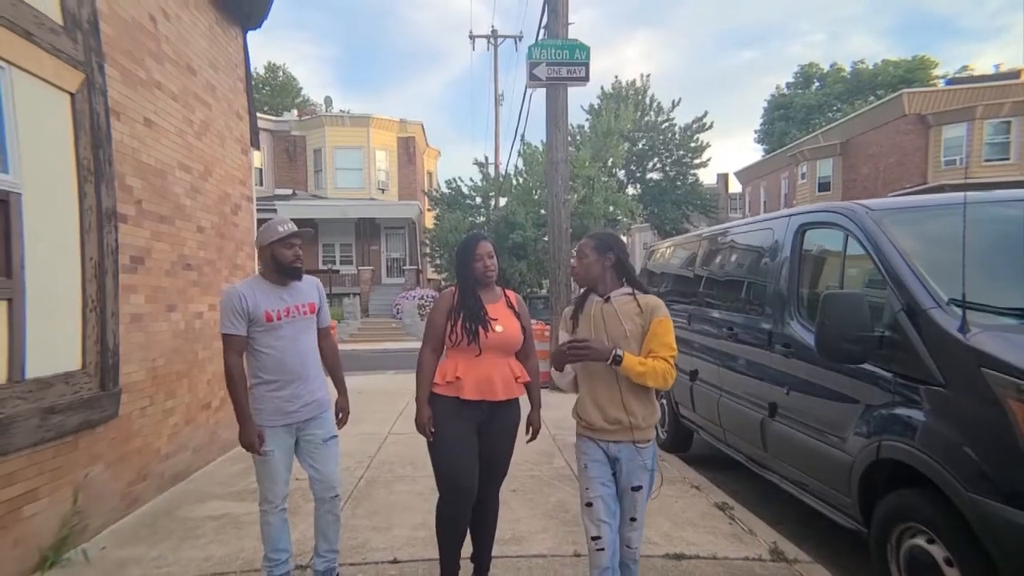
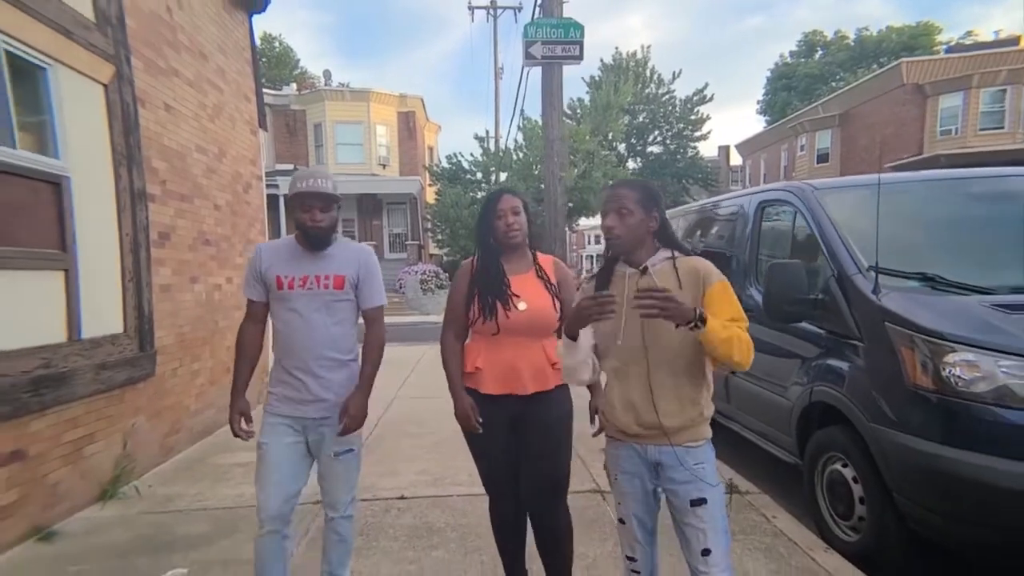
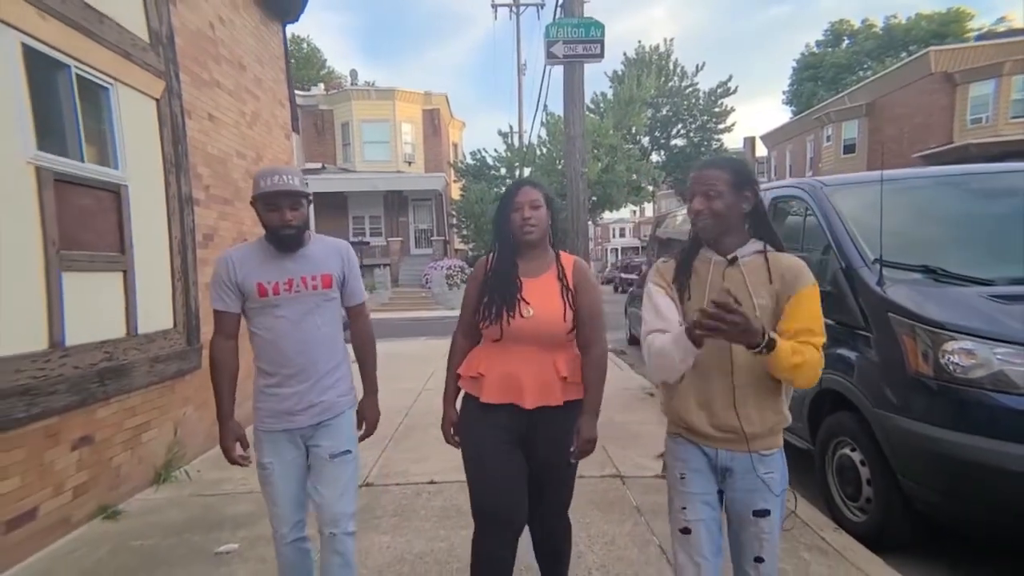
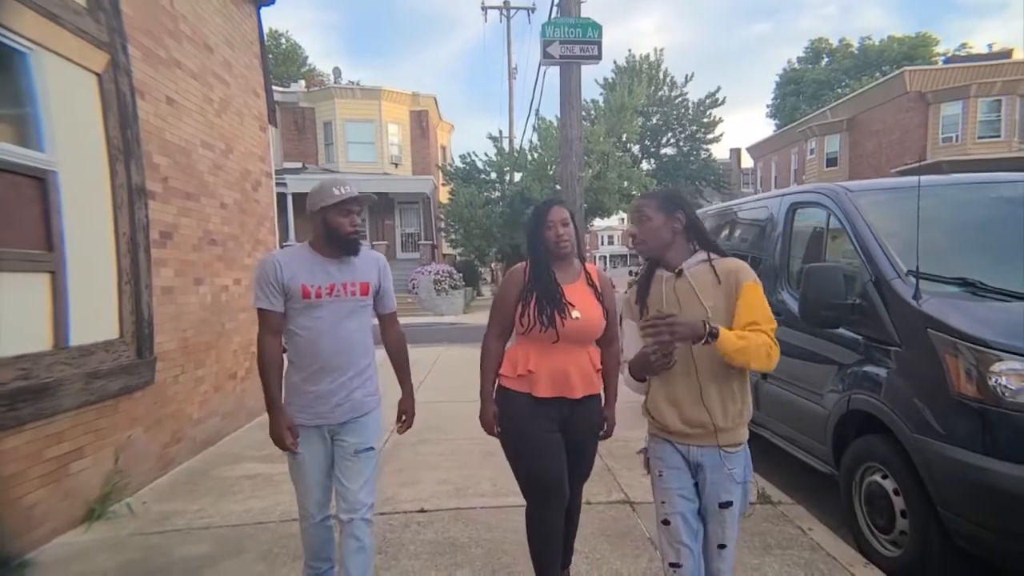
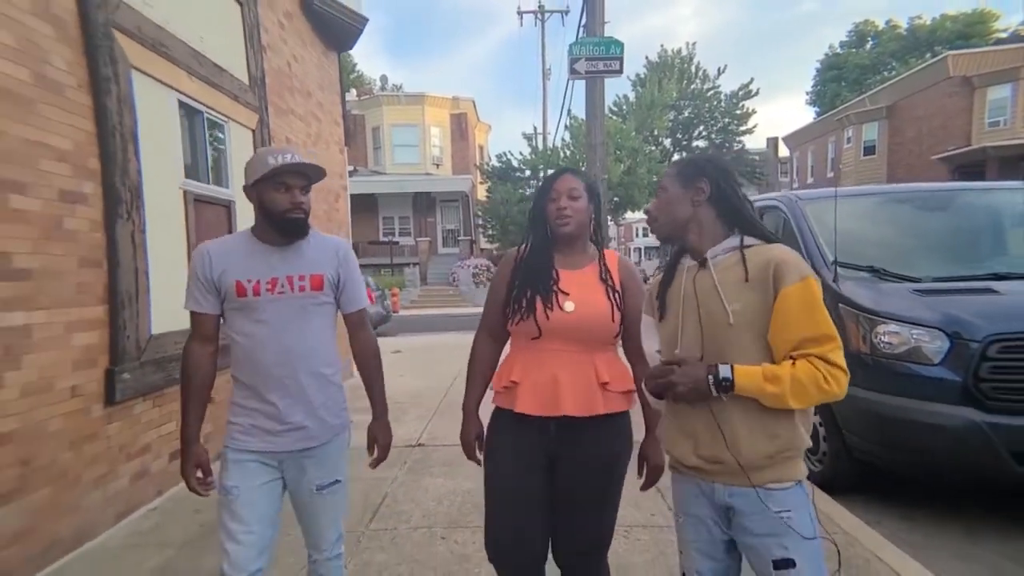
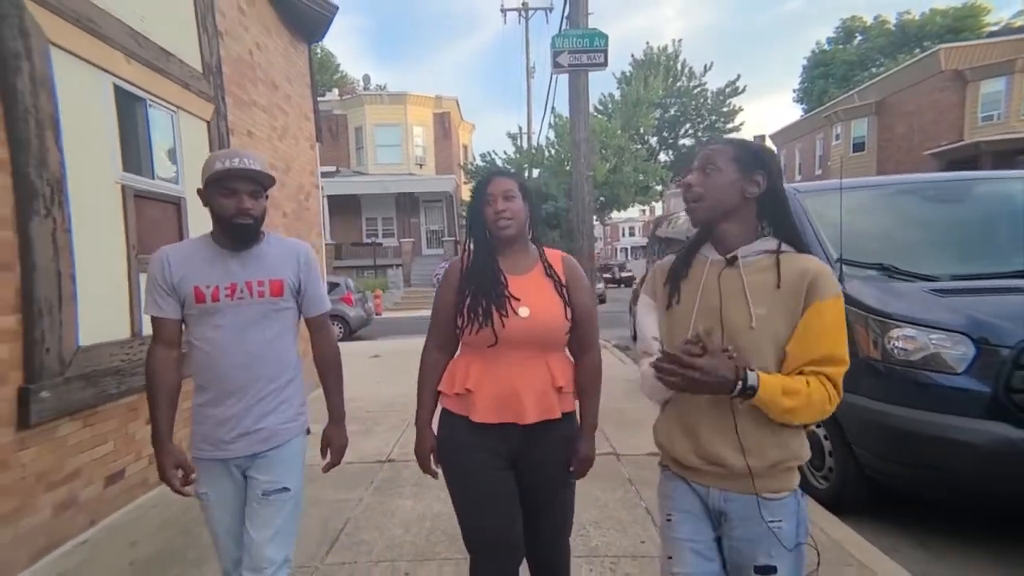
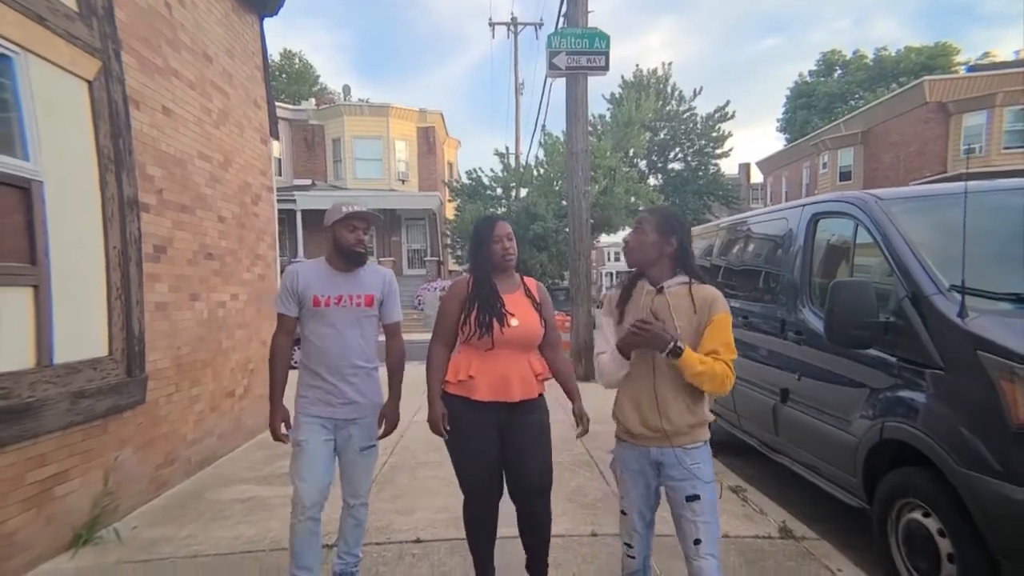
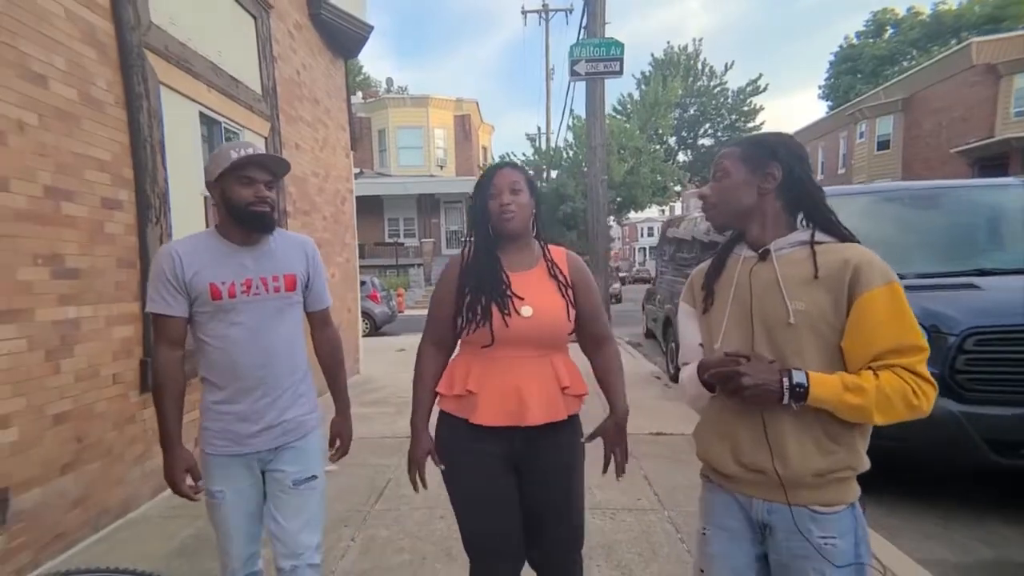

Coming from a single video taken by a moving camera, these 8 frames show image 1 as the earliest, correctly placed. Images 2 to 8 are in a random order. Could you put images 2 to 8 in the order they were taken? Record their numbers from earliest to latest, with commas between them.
7, 4, 2, 3, 6, 5, 8
